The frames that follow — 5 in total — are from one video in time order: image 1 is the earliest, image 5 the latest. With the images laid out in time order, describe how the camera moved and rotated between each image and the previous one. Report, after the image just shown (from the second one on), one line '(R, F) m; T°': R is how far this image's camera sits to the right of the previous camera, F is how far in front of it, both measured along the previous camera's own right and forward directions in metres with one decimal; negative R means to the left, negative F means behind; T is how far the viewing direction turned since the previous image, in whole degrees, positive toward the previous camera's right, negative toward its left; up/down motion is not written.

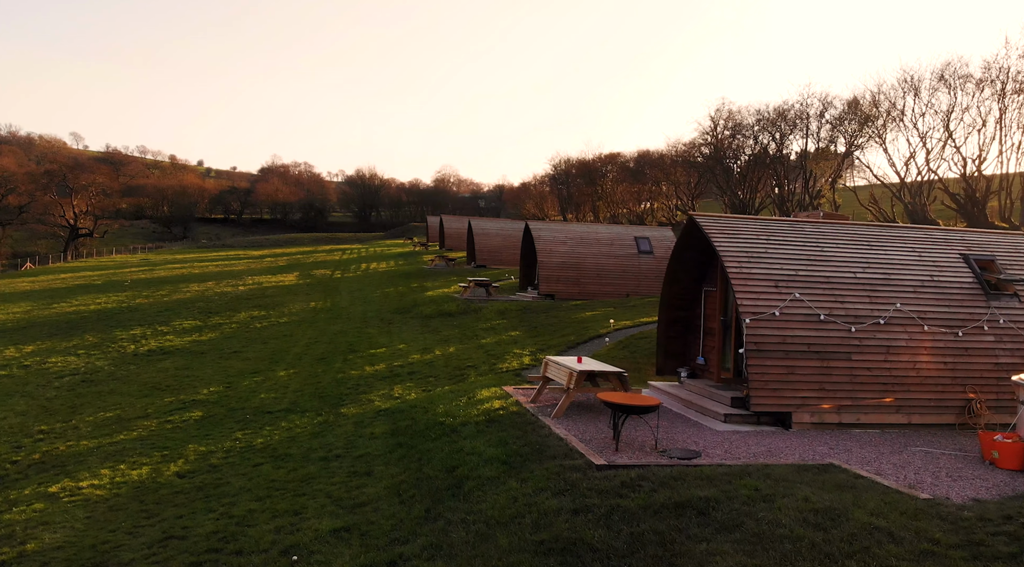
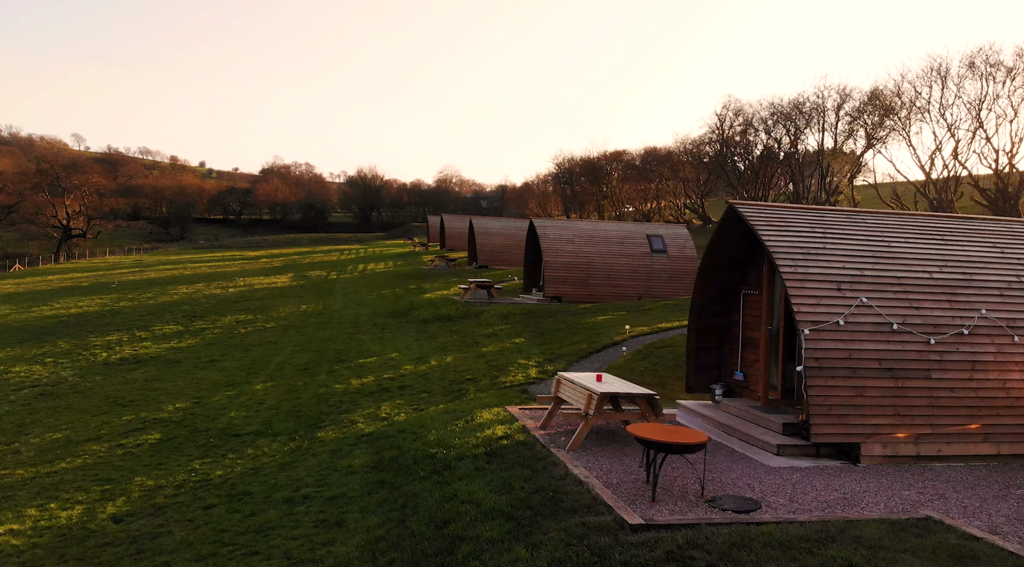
(0.0, +2.2) m; 0°
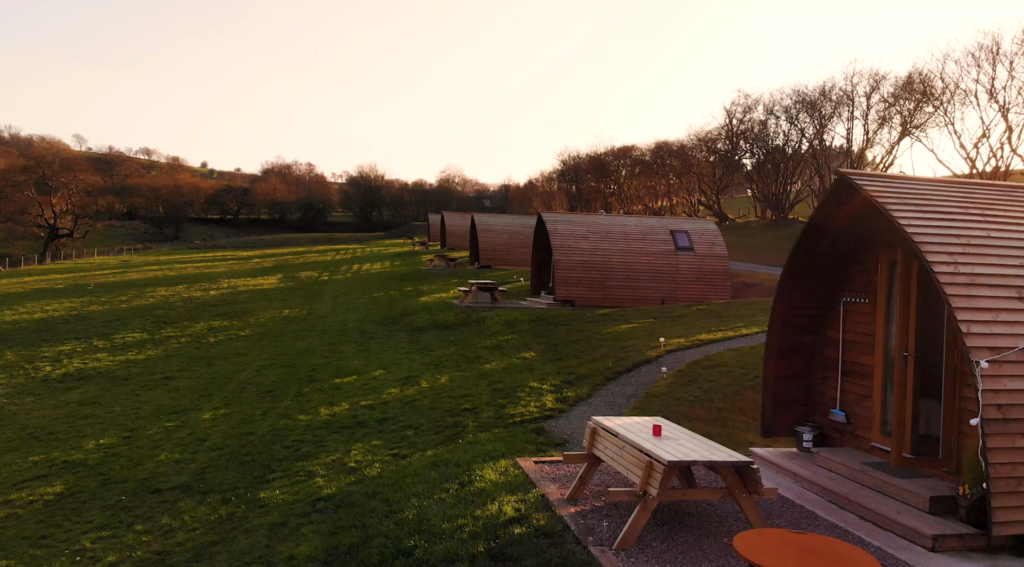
(-0.1, +3.5) m; 0°
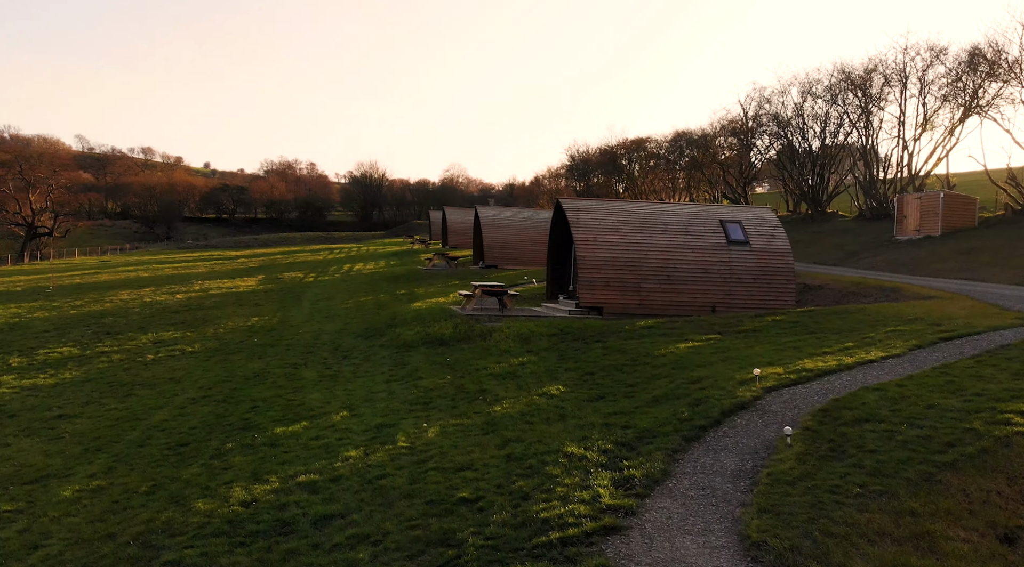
(-0.2, +5.0) m; 0°
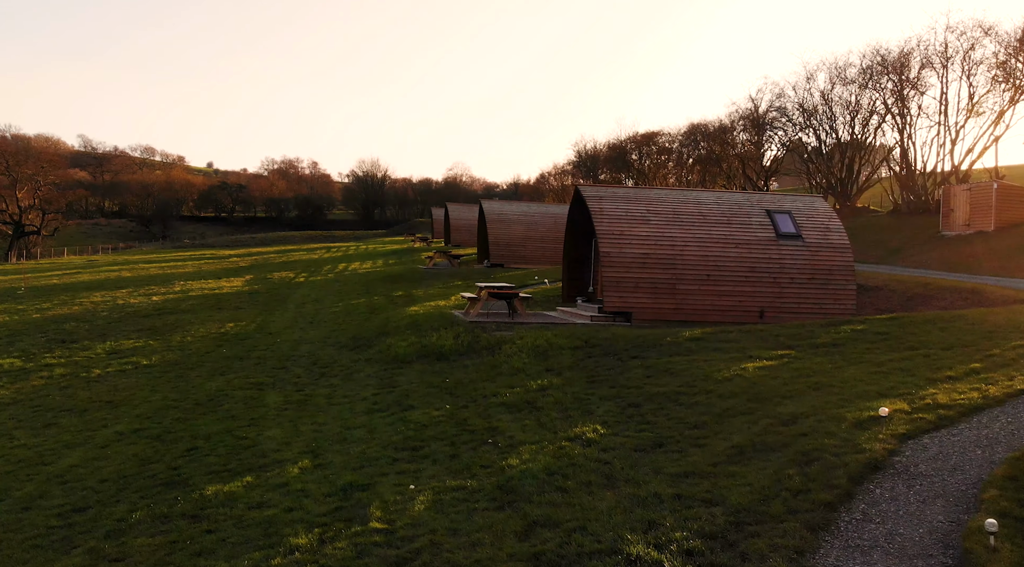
(-0.2, +3.1) m; 0°
